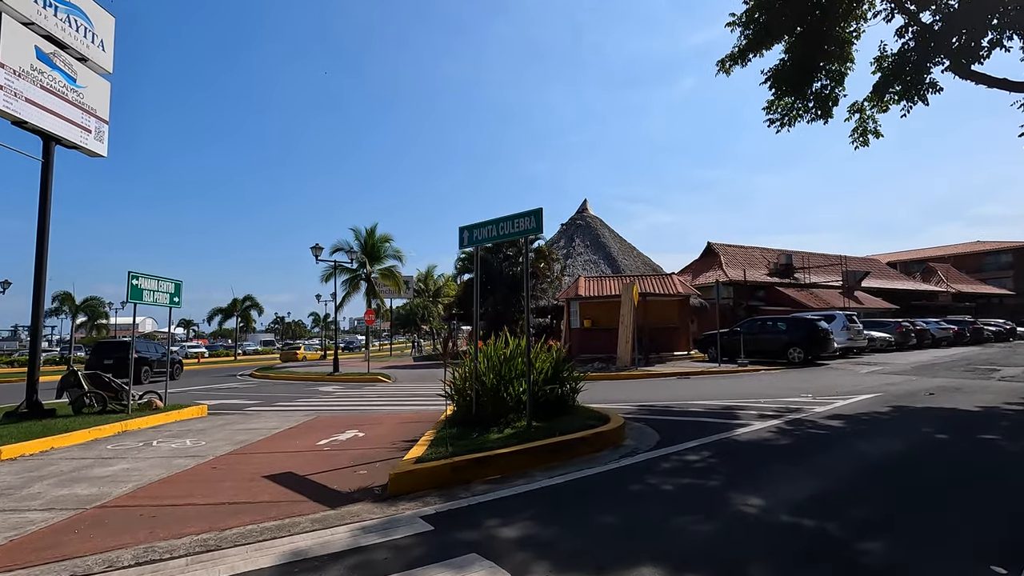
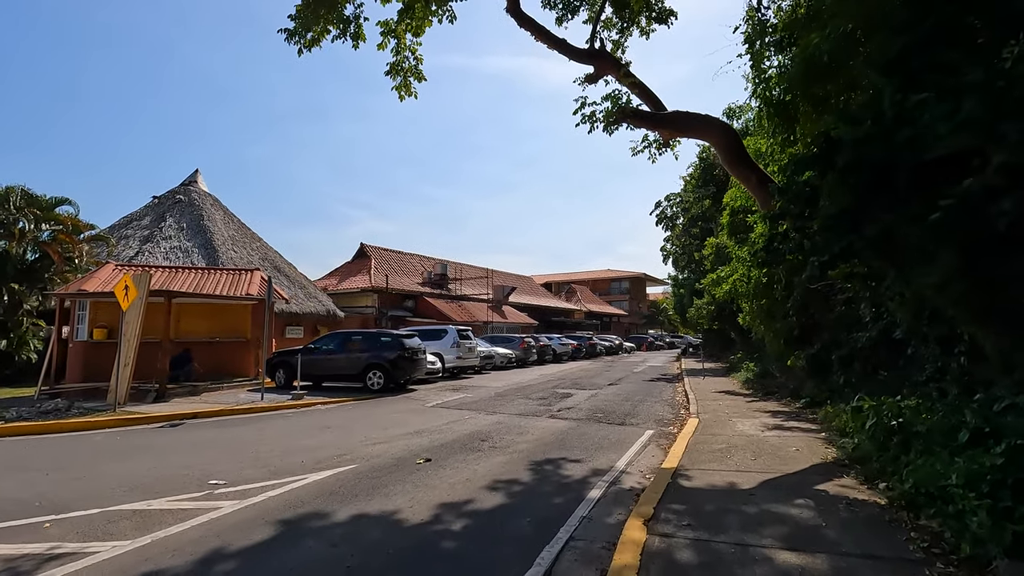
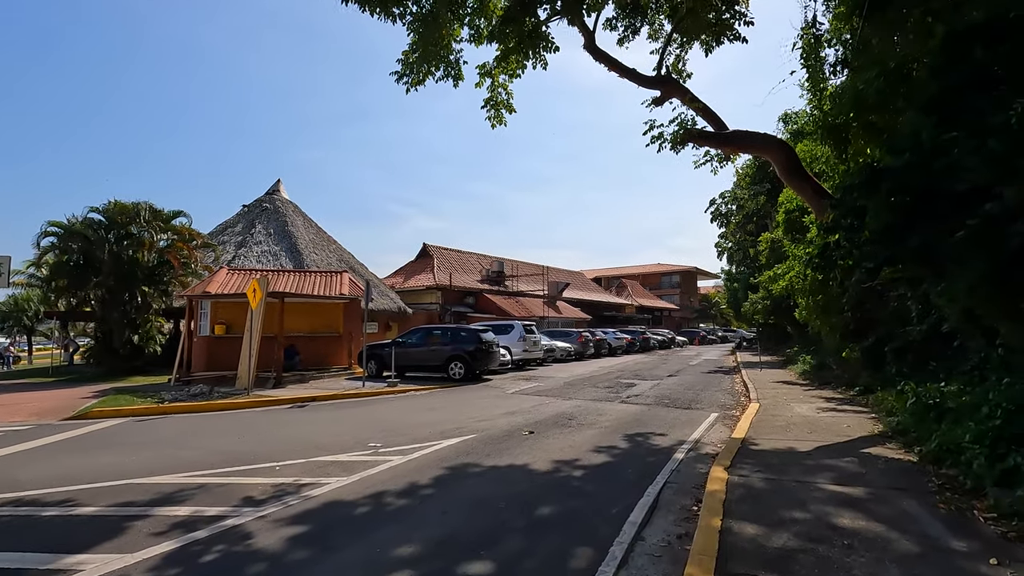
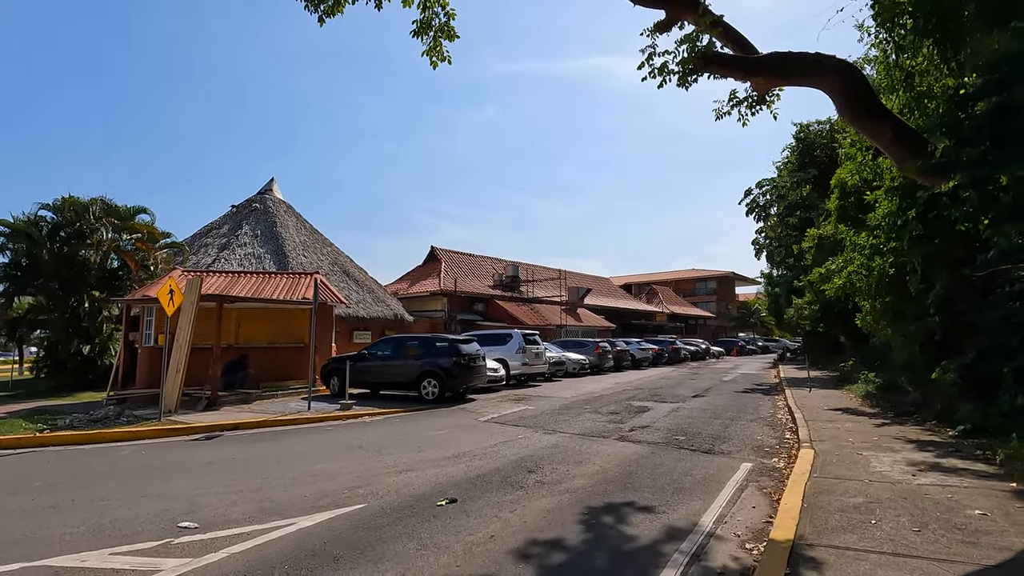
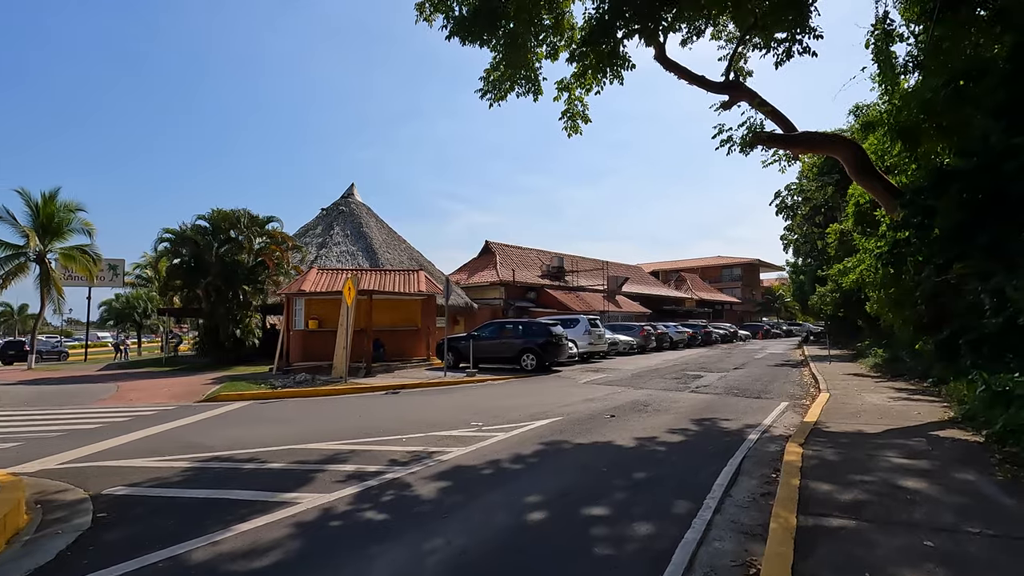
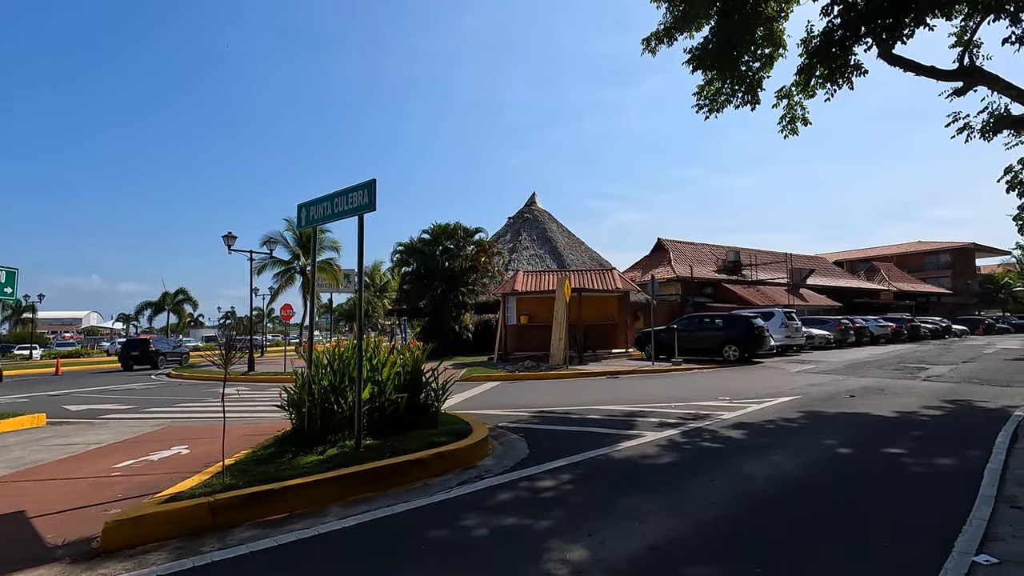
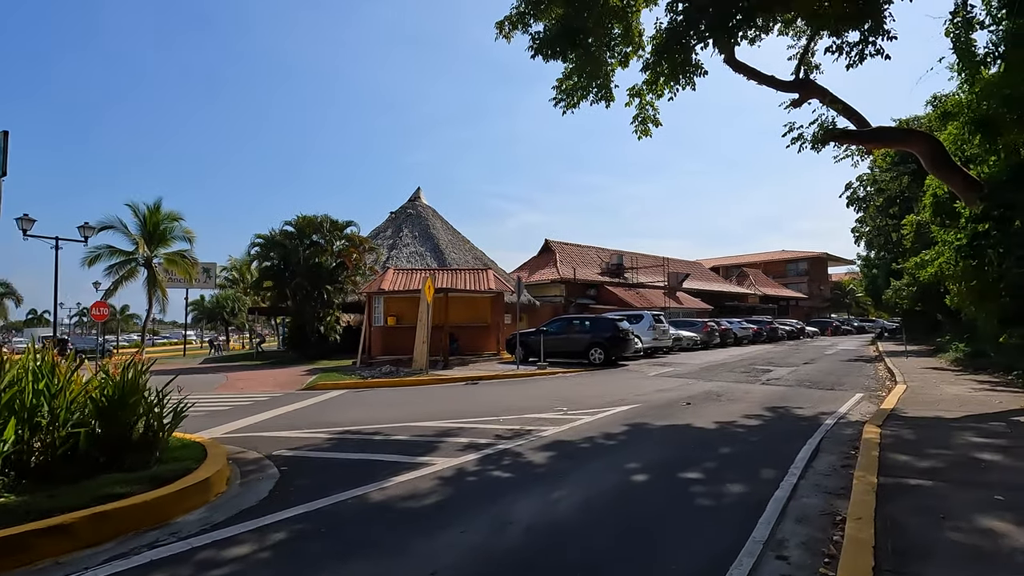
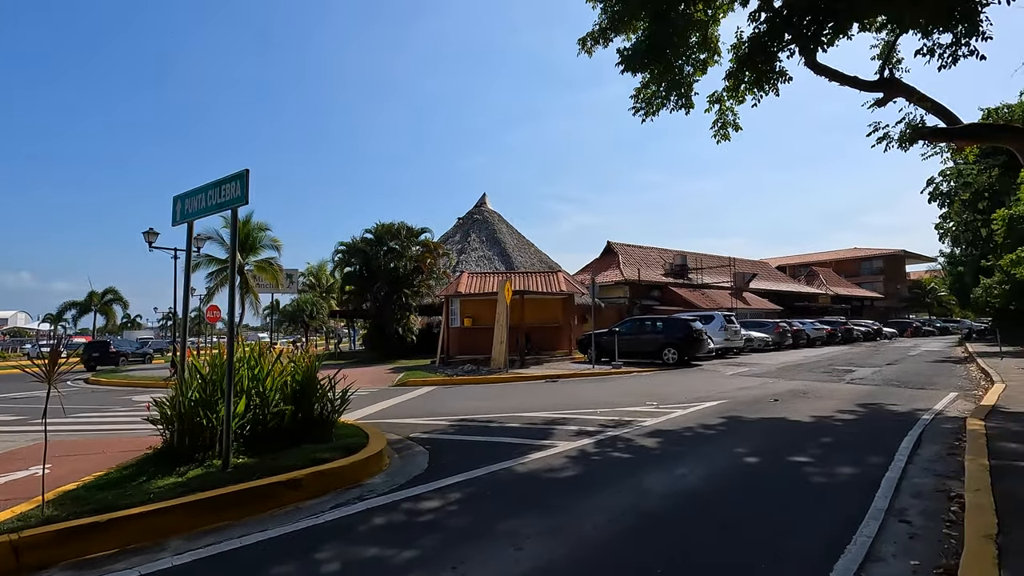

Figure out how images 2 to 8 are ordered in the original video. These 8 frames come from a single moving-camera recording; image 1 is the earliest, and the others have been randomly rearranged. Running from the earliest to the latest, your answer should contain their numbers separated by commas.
6, 8, 7, 5, 3, 2, 4
